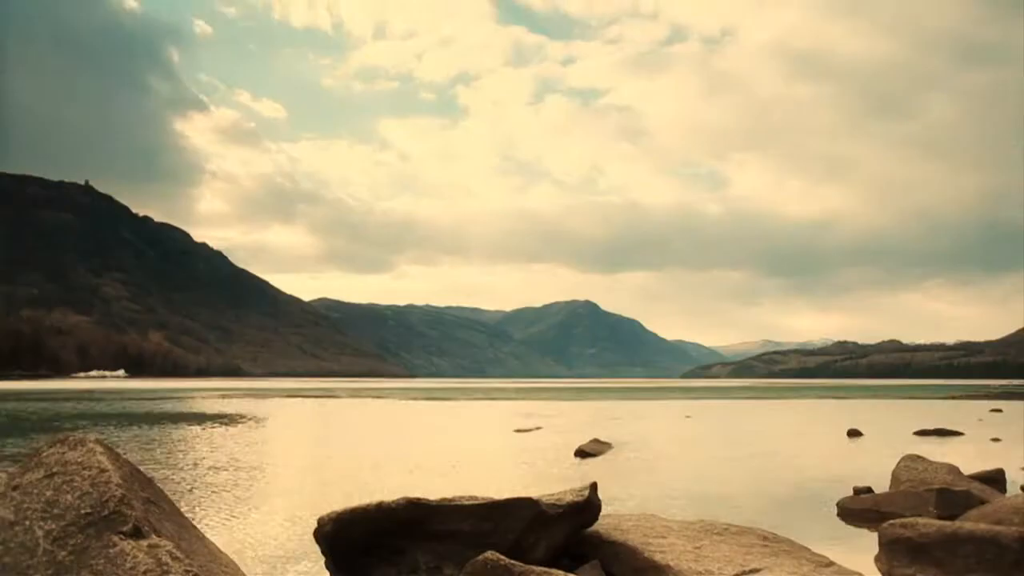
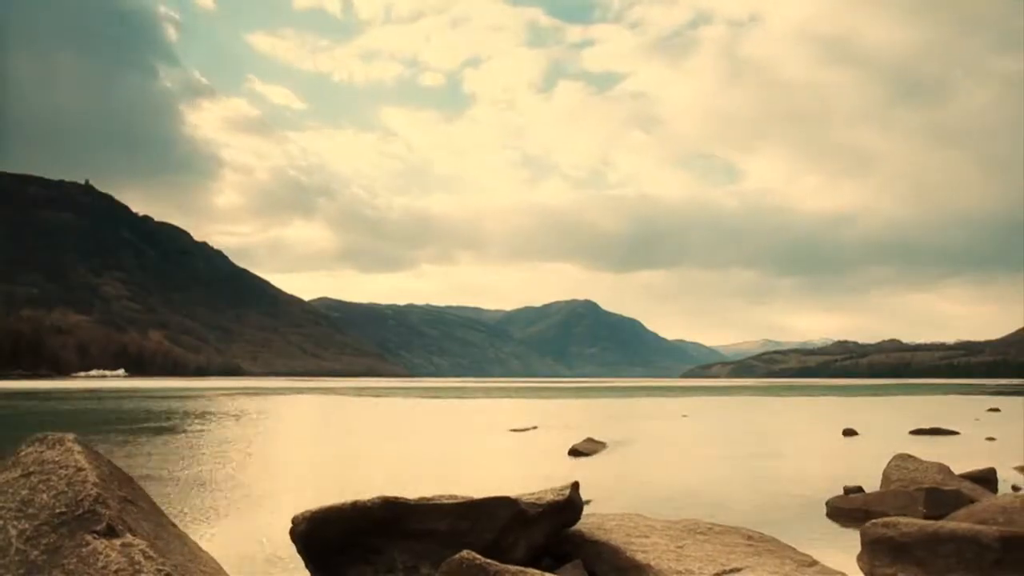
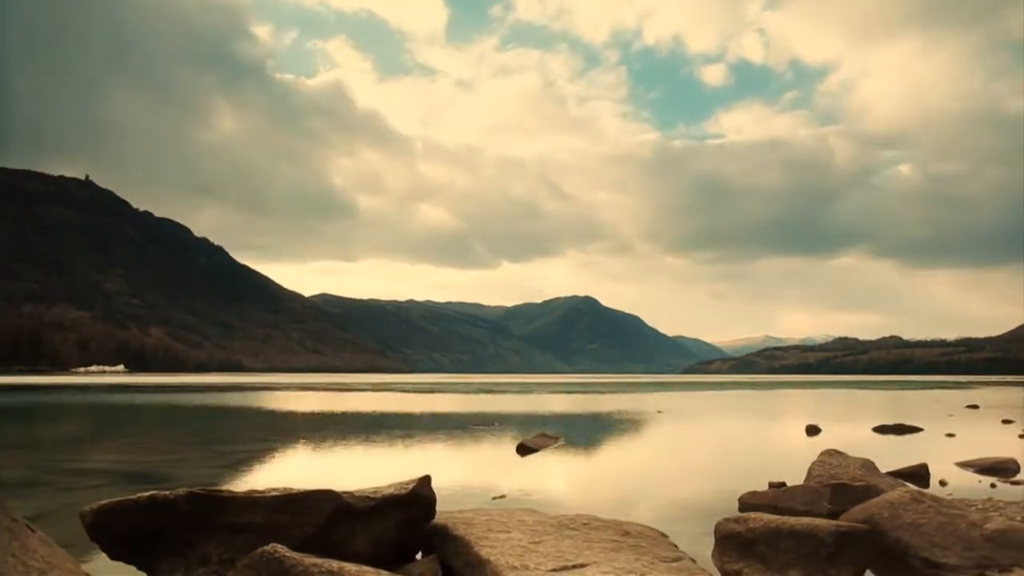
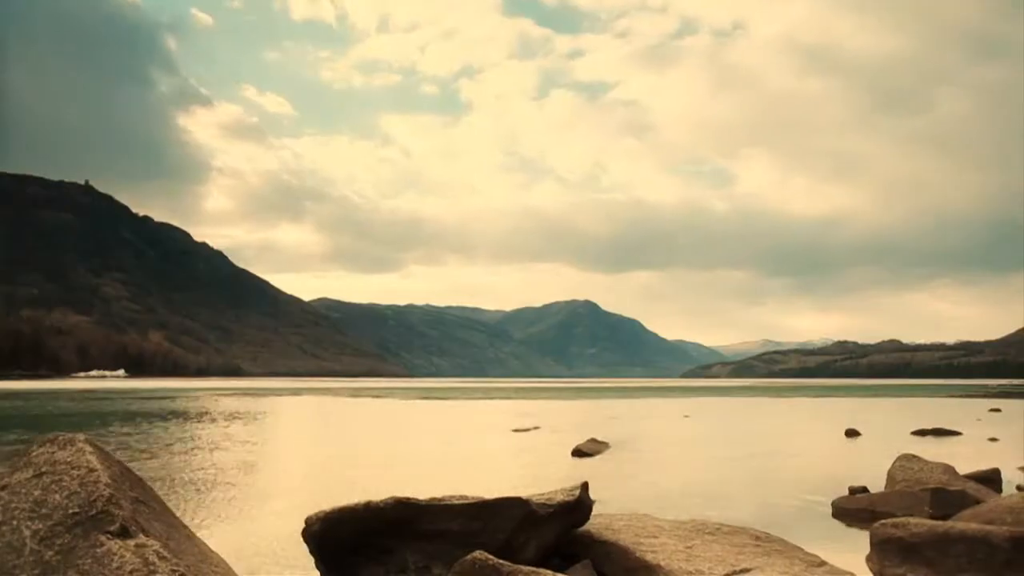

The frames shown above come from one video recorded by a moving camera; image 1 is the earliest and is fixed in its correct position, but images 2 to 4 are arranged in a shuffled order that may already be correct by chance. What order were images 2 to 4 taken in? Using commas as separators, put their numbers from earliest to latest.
4, 2, 3
